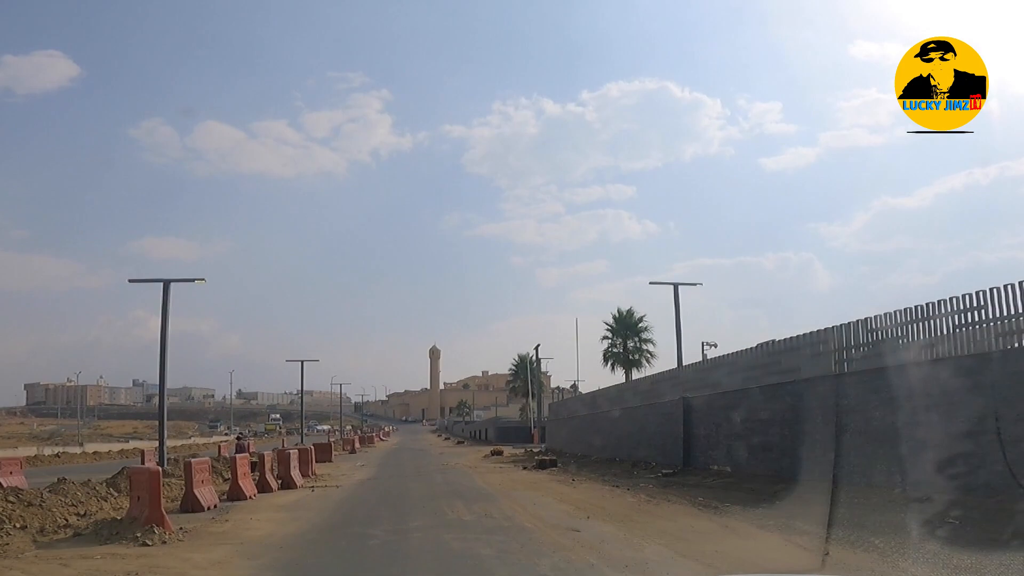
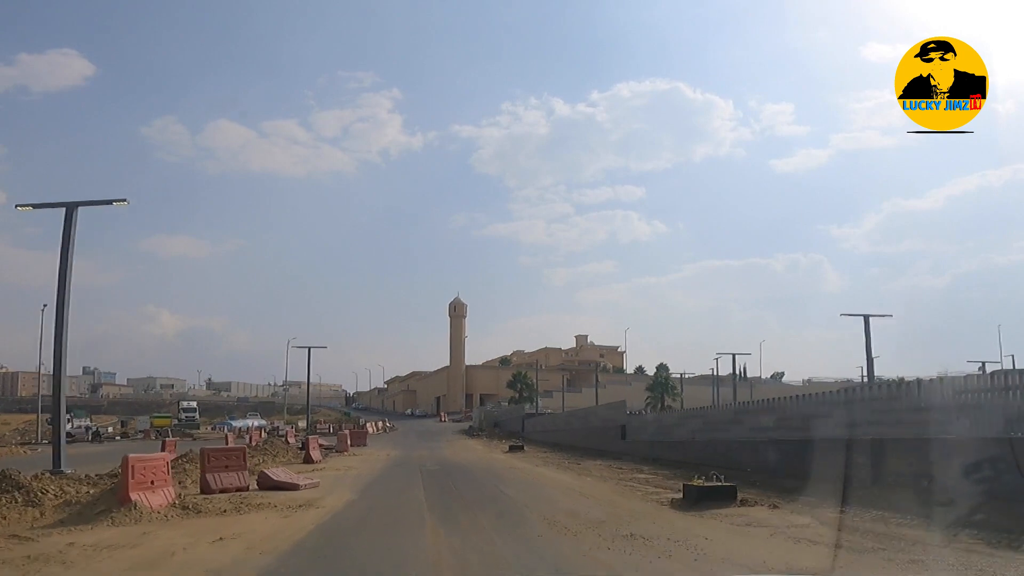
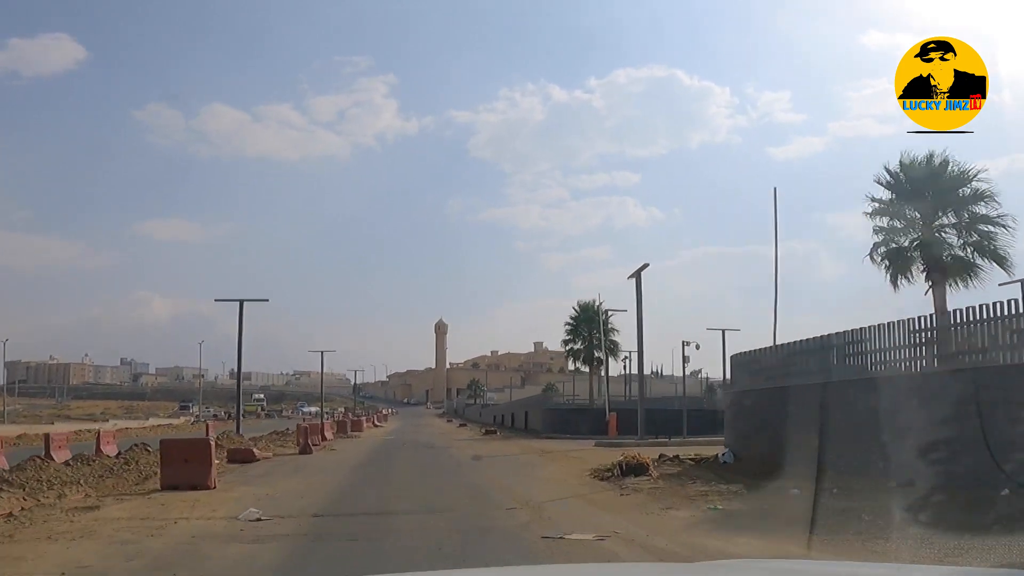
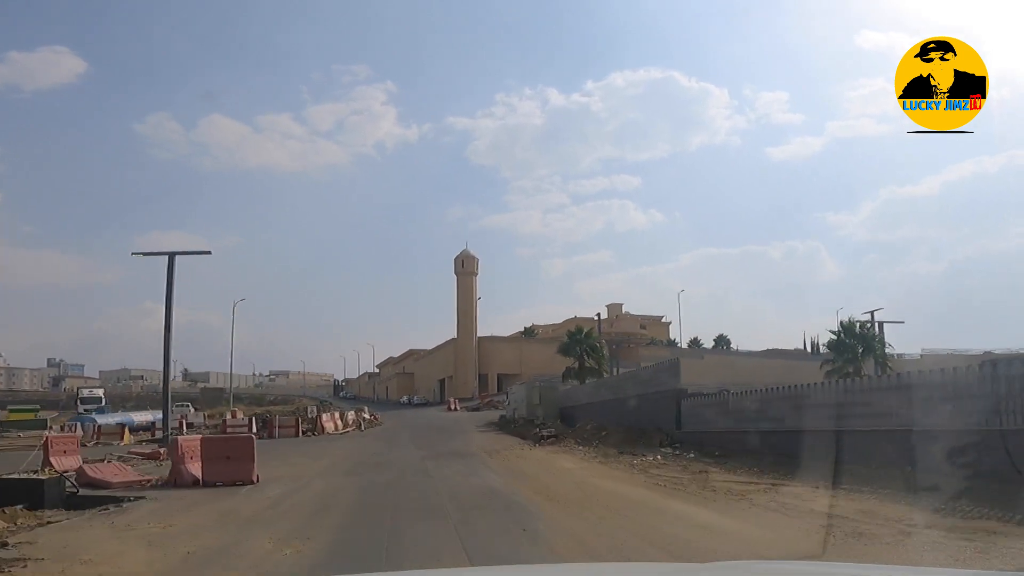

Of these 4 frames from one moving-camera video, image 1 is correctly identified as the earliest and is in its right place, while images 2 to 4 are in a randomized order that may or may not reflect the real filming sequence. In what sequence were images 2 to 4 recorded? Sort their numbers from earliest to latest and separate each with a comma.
3, 2, 4
